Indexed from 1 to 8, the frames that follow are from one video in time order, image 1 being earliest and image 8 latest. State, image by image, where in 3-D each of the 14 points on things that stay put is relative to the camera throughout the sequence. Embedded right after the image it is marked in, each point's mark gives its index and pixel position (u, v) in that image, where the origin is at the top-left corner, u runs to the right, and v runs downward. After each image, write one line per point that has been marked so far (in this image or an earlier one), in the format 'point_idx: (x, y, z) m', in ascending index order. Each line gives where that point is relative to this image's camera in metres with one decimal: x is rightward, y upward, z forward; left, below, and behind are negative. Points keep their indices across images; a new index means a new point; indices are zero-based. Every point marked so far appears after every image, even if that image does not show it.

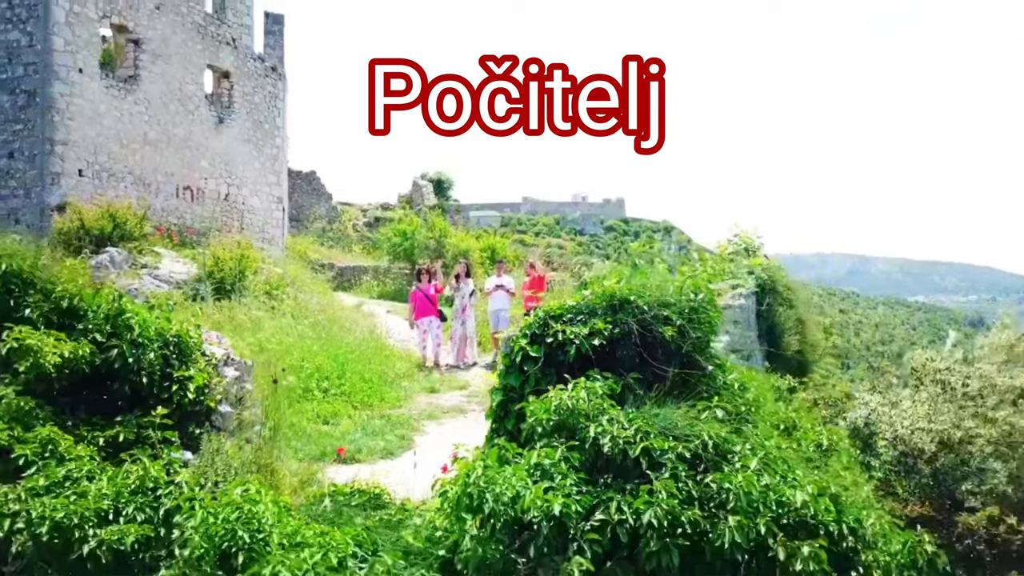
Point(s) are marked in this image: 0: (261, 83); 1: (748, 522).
0: (-4.1, +3.3, +13.5) m
1: (+0.6, -0.7, +2.5) m
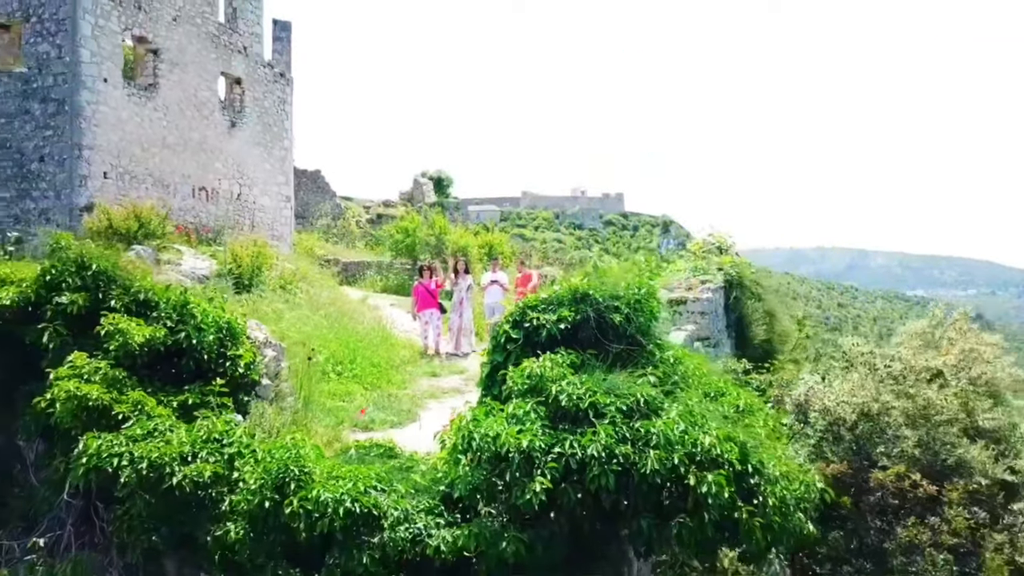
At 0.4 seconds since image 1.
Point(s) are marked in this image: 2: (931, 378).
0: (-4.1, +3.4, +14.2) m
1: (+0.5, -0.7, +3.3) m
2: (+2.8, -0.6, +5.6) m
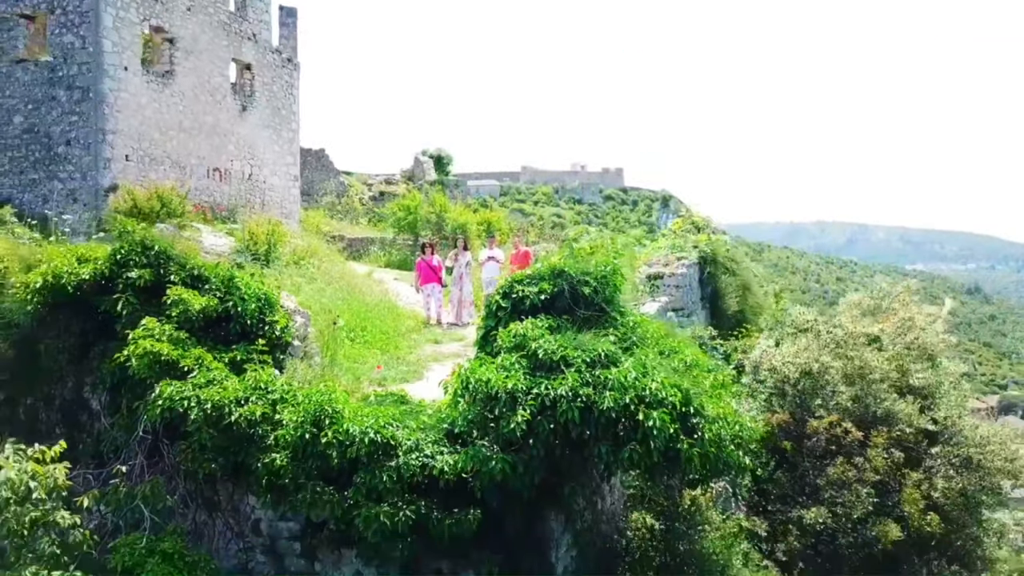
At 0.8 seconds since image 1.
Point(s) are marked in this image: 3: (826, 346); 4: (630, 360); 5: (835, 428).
0: (-4.2, +3.9, +14.9) m
1: (+0.5, -0.5, +4.2) m
2: (+2.7, -0.4, +6.4) m
3: (+2.3, -0.4, +6.2) m
4: (+0.6, -0.4, +4.4) m
5: (+2.2, -0.9, +5.7) m
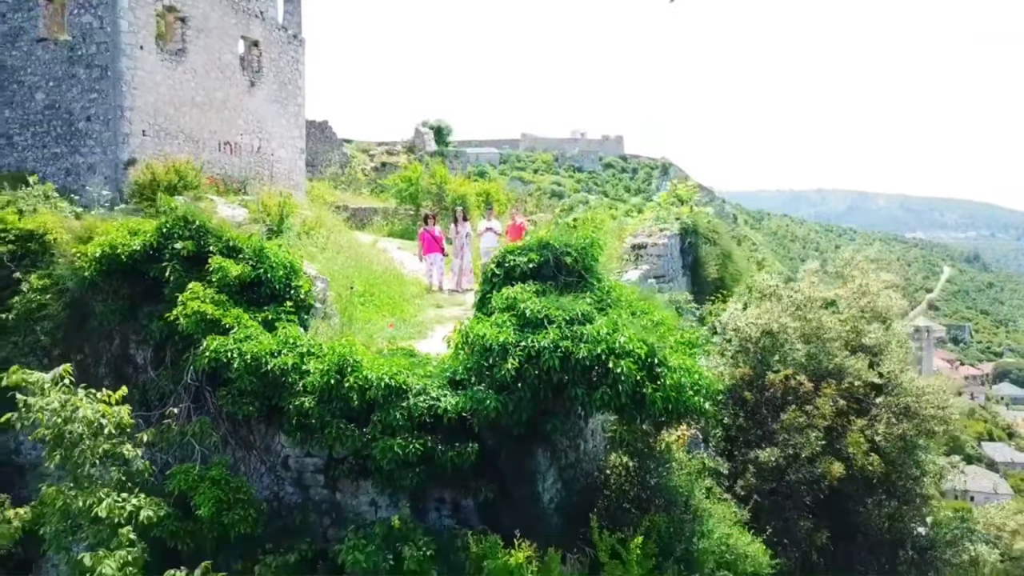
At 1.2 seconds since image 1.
0: (-4.2, +4.4, +15.5) m
1: (+0.4, -0.4, +4.9) m
2: (+2.7, -0.2, +7.1) m
3: (+2.3, -0.2, +6.9) m
4: (+0.5, -0.2, +5.1) m
5: (+2.1, -0.7, +6.5) m
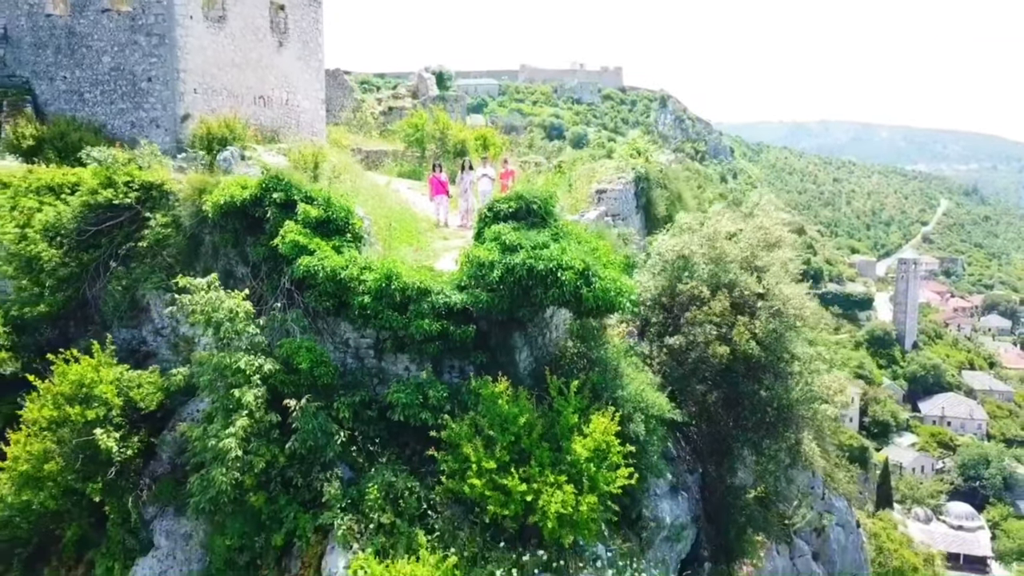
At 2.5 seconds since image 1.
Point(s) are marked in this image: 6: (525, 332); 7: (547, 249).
0: (-4.3, +5.9, +17.7) m
1: (+0.3, +0.2, +7.5) m
2: (+2.6, +0.6, +9.7) m
3: (+2.1, +0.6, +9.5) m
4: (+0.4, +0.4, +7.7) m
5: (+2.0, 0.0, +9.1) m
6: (+0.1, -0.4, +8.2) m
7: (+0.3, +0.3, +7.6) m
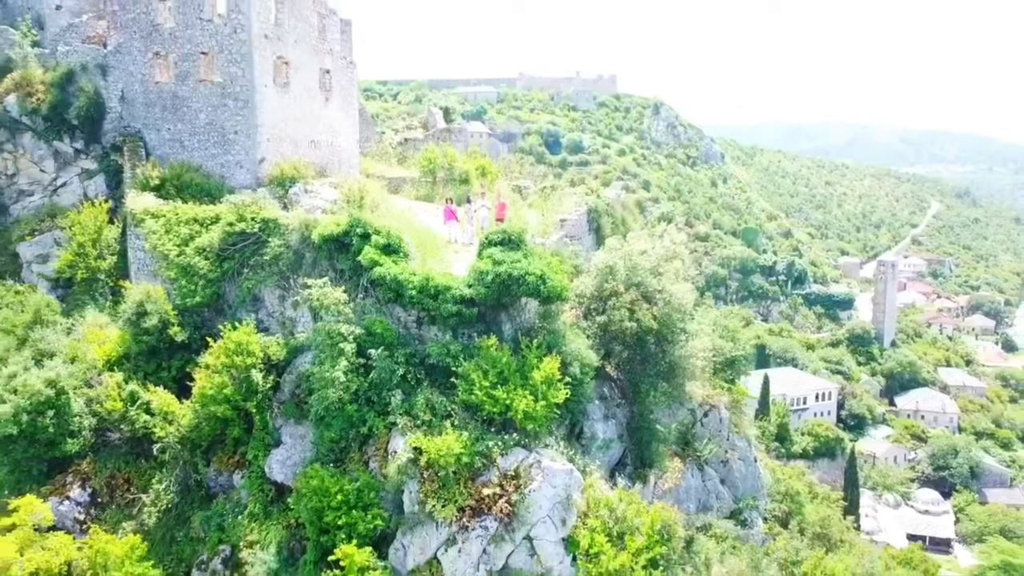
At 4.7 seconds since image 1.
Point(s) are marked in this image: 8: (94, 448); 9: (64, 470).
0: (-4.5, +5.9, +22.8) m
1: (+0.1, +0.2, +12.7) m
2: (+2.4, +0.6, +14.9) m
3: (+1.9, +0.6, +14.7) m
4: (+0.2, +0.4, +12.9) m
5: (+1.8, 0.0, +14.2) m
6: (-0.1, -0.4, +13.3) m
7: (+0.1, +0.4, +12.8) m
8: (-6.8, -2.6, +13.4) m
9: (-7.2, -2.9, +13.4) m
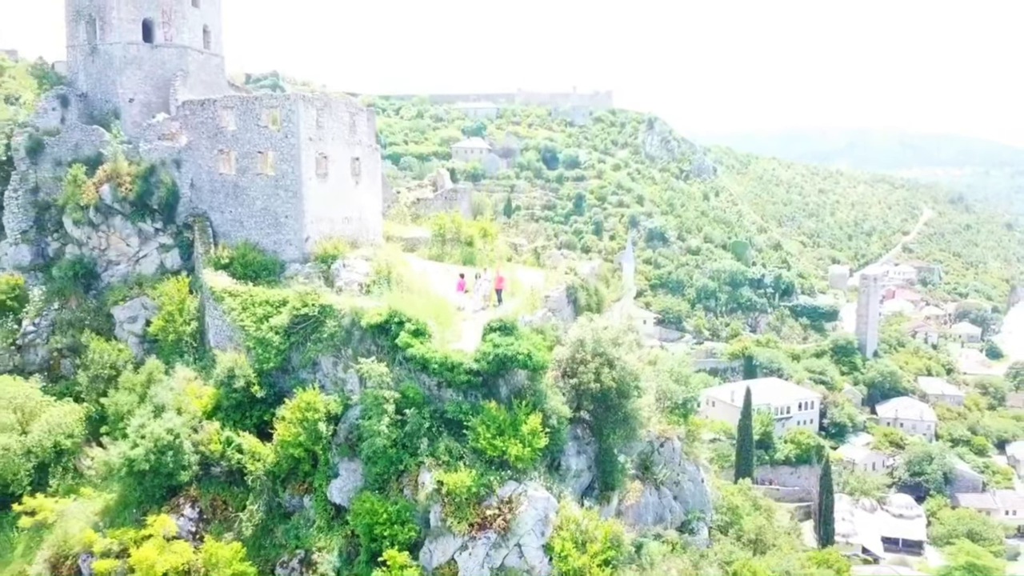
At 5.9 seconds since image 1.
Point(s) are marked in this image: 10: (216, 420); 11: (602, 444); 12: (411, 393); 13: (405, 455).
0: (-4.7, +4.3, +27.6) m
1: (0.0, -1.4, +17.5) m
2: (+2.3, -1.0, +19.7) m
3: (+1.8, -1.0, +19.5) m
4: (+0.1, -1.2, +17.7) m
5: (+1.7, -1.6, +19.1) m
6: (-0.2, -2.0, +18.1) m
7: (0.0, -1.2, +17.6) m
8: (-6.9, -4.2, +18.2) m
9: (-7.3, -4.5, +18.2) m
10: (-6.7, -3.0, +18.9) m
11: (+2.1, -3.7, +19.6) m
12: (-2.1, -2.2, +17.6) m
13: (-2.2, -3.5, +17.2) m
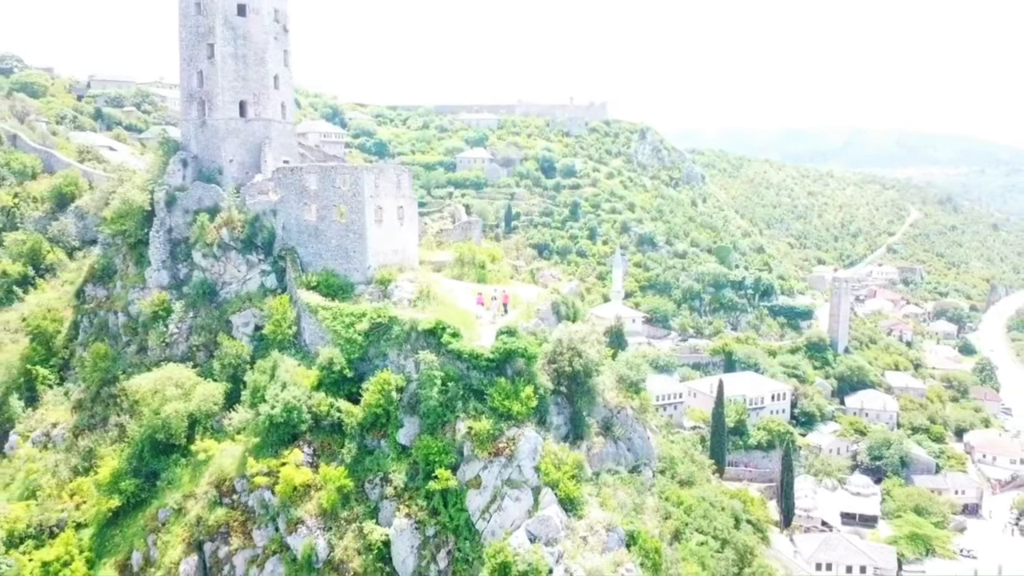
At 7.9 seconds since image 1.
0: (-4.6, +3.7, +37.6) m
1: (+0.1, -2.0, +27.5) m
2: (+2.3, -1.6, +29.7) m
3: (+1.9, -1.6, +29.5) m
4: (+0.2, -1.8, +27.7) m
5: (+1.8, -2.2, +29.0) m
6: (-0.1, -2.6, +28.1) m
7: (+0.1, -1.8, +27.6) m
8: (-6.8, -4.8, +28.2) m
9: (-7.2, -5.1, +28.2) m
10: (-6.6, -3.6, +28.9) m
11: (+2.2, -4.3, +29.6) m
12: (-2.0, -2.8, +27.6) m
13: (-2.1, -4.1, +27.2) m
